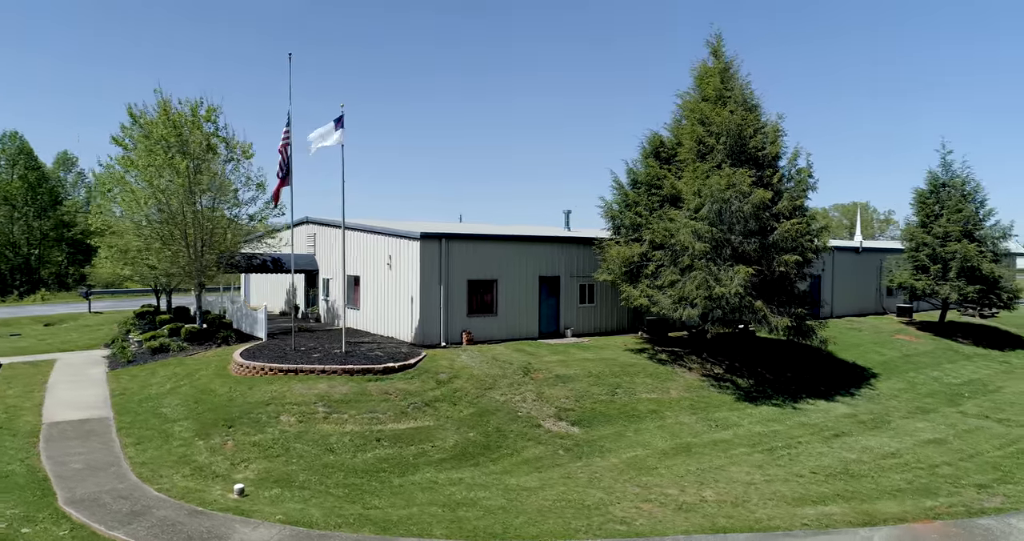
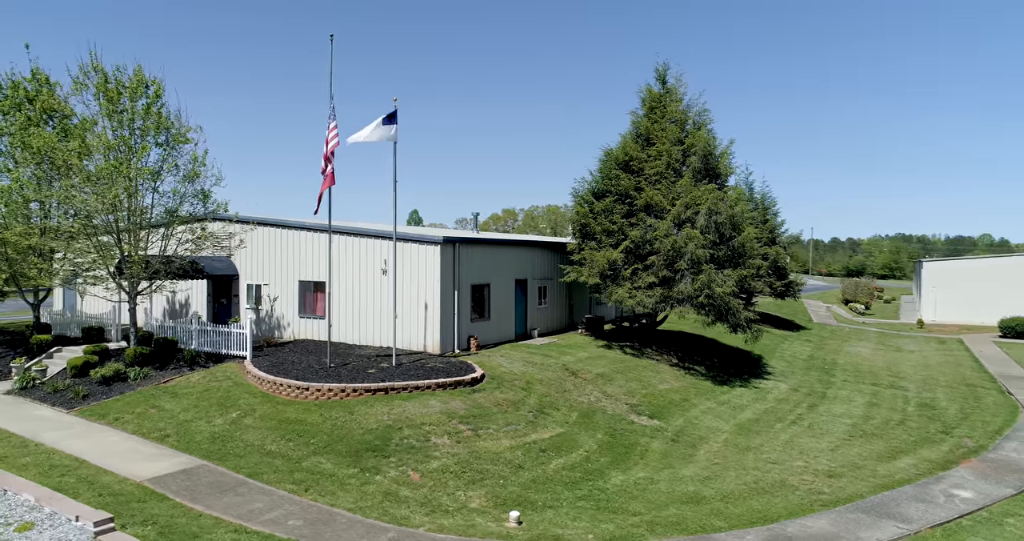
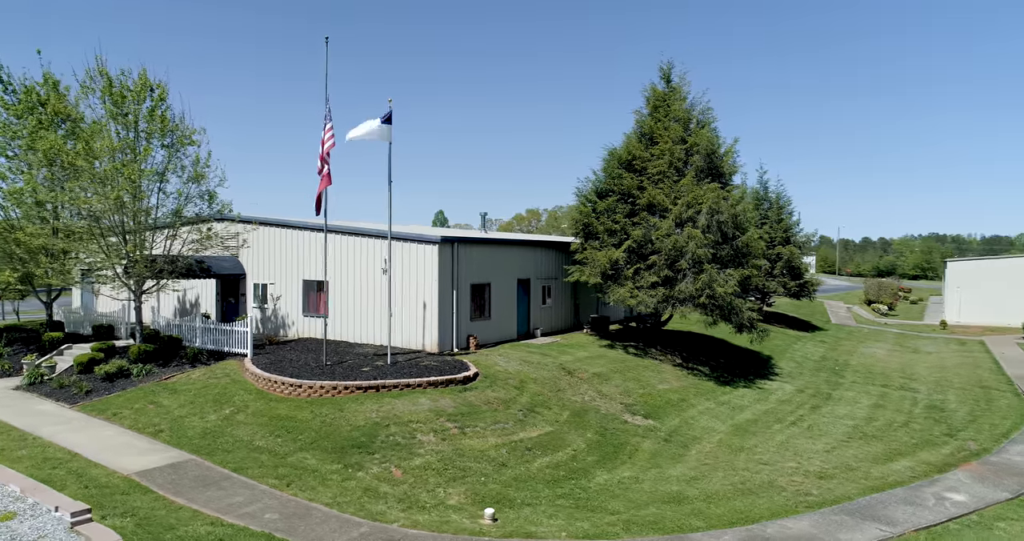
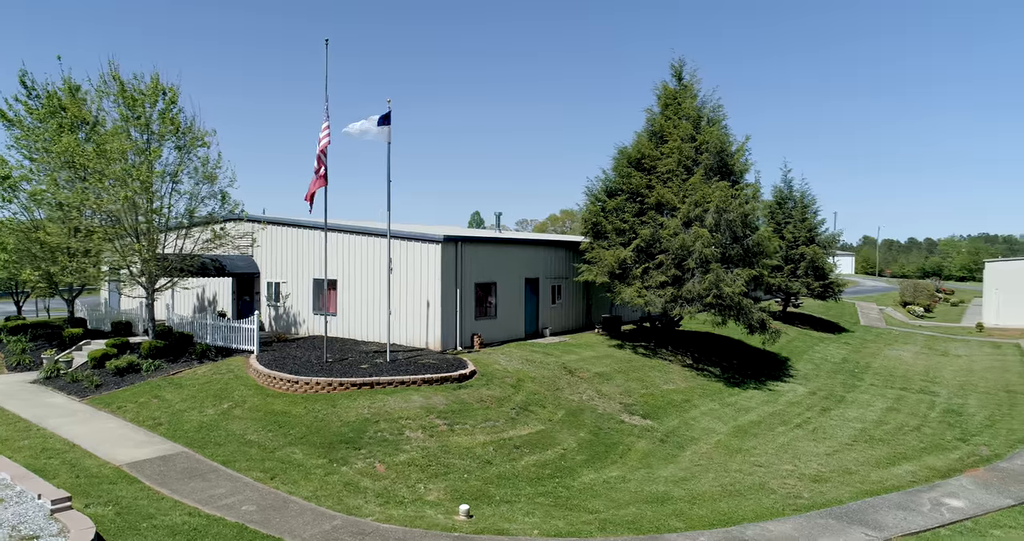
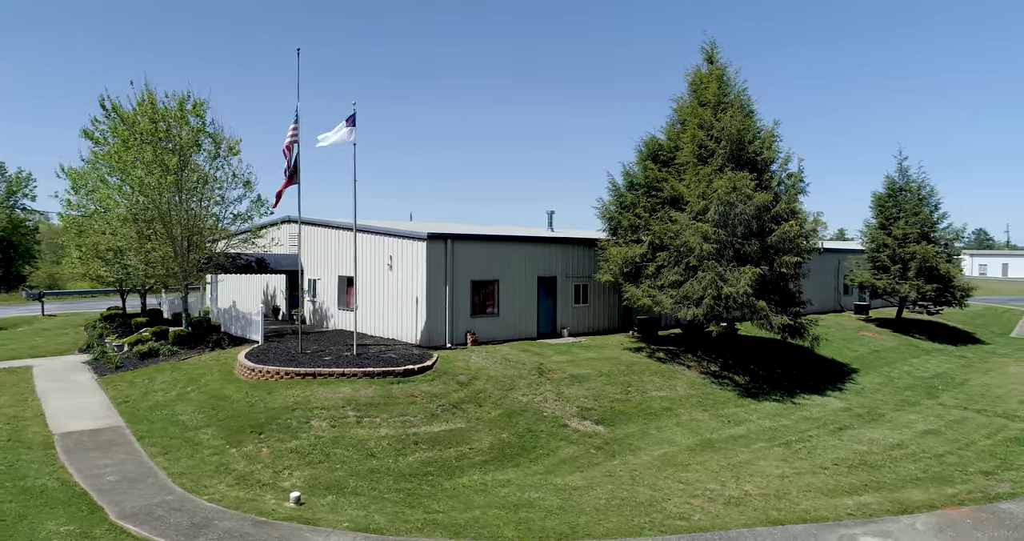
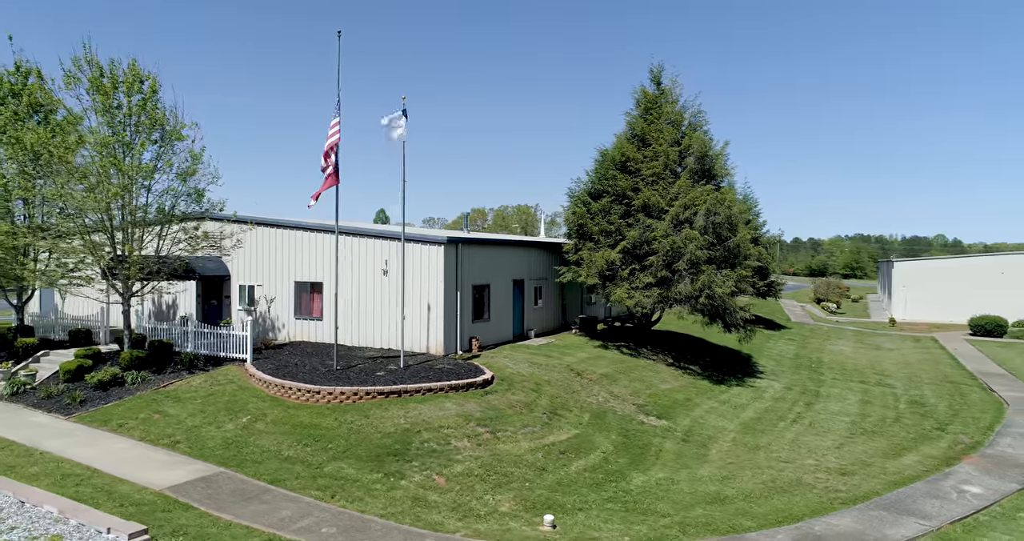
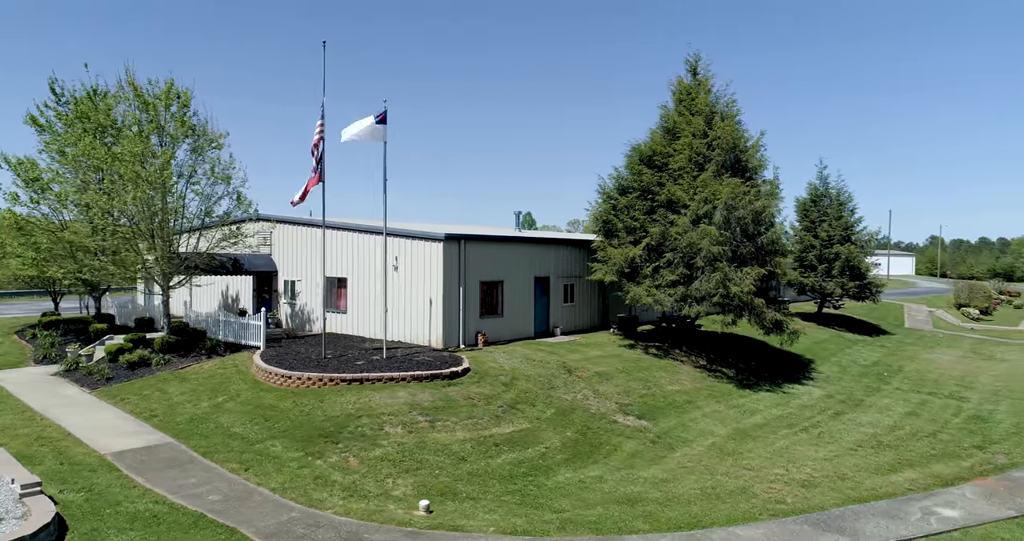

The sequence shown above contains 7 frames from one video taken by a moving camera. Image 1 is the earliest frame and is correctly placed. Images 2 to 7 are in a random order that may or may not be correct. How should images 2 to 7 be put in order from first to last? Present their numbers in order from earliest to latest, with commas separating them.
5, 7, 4, 3, 2, 6
